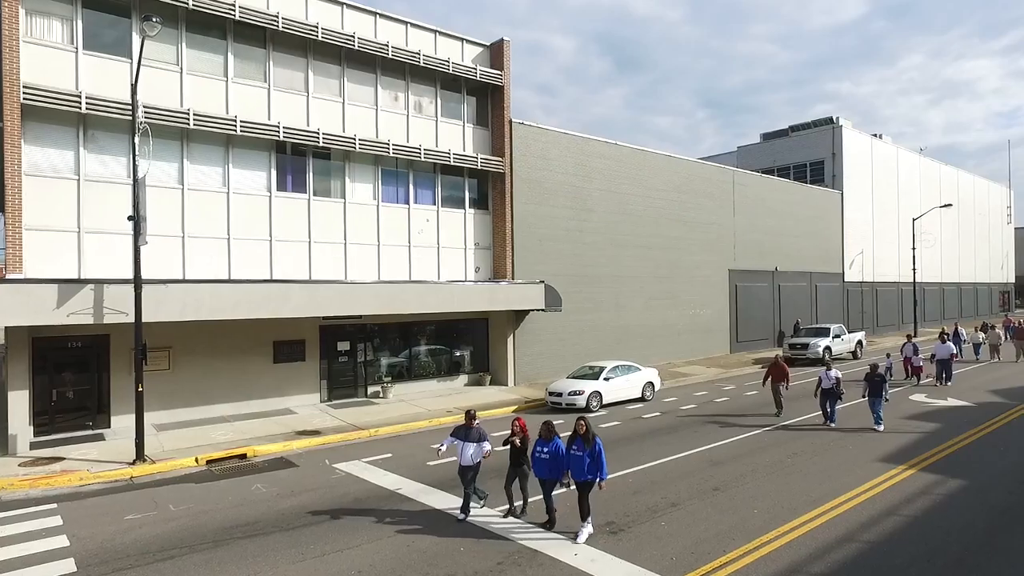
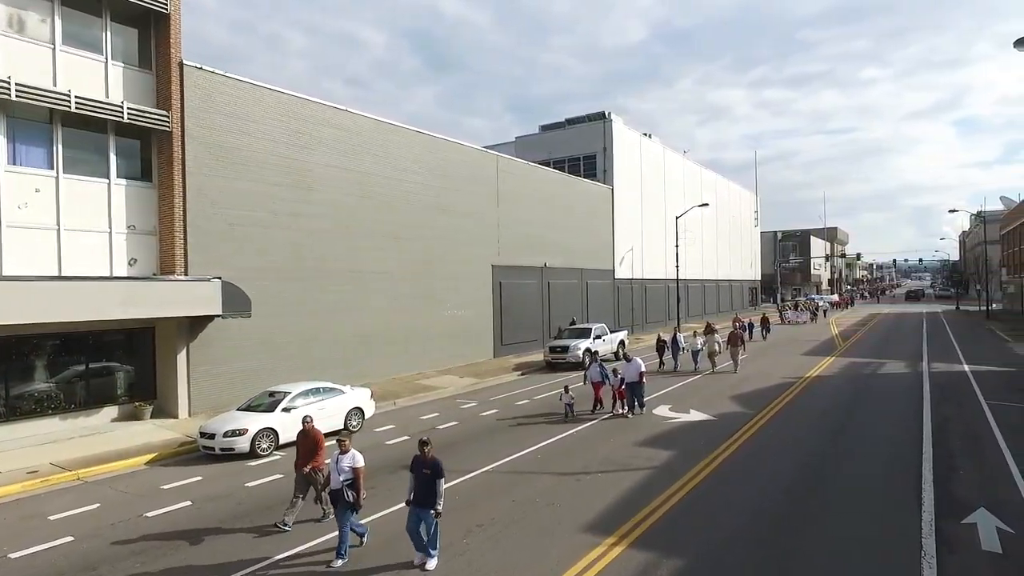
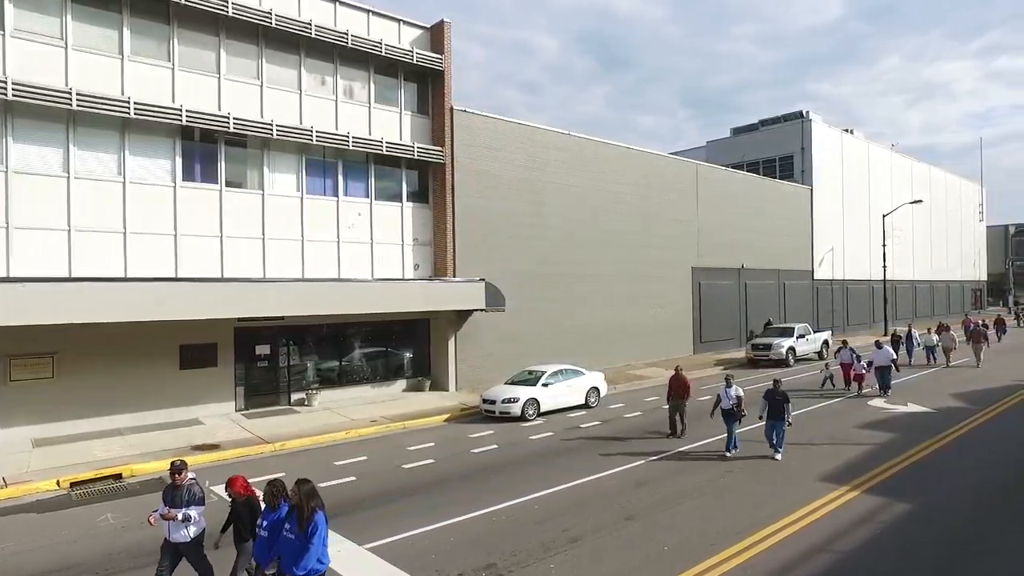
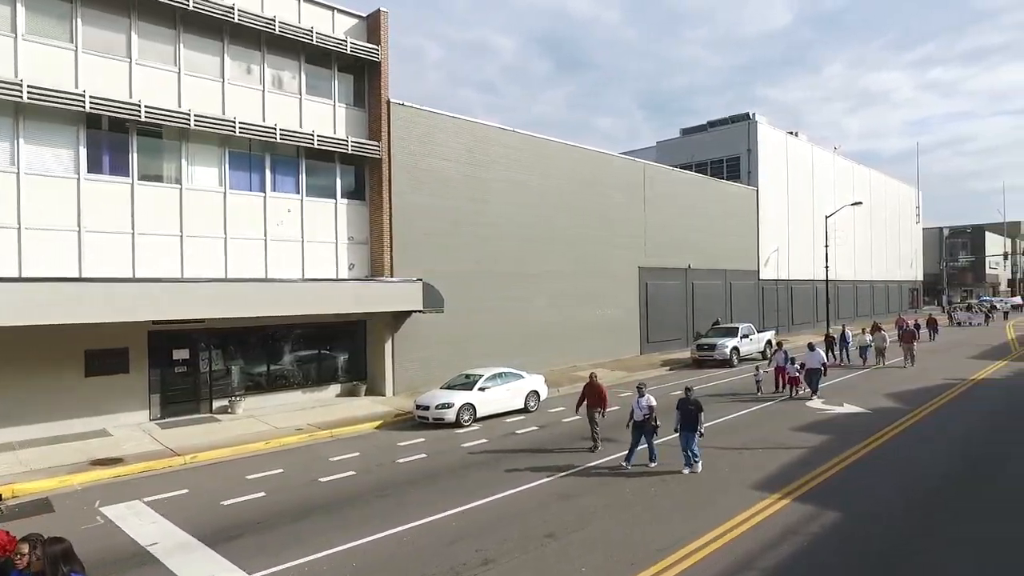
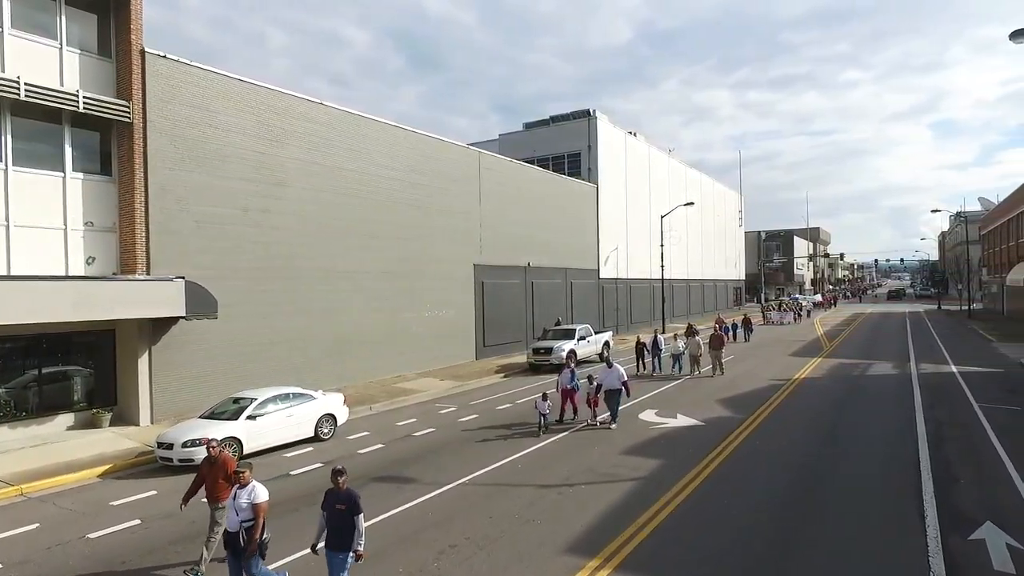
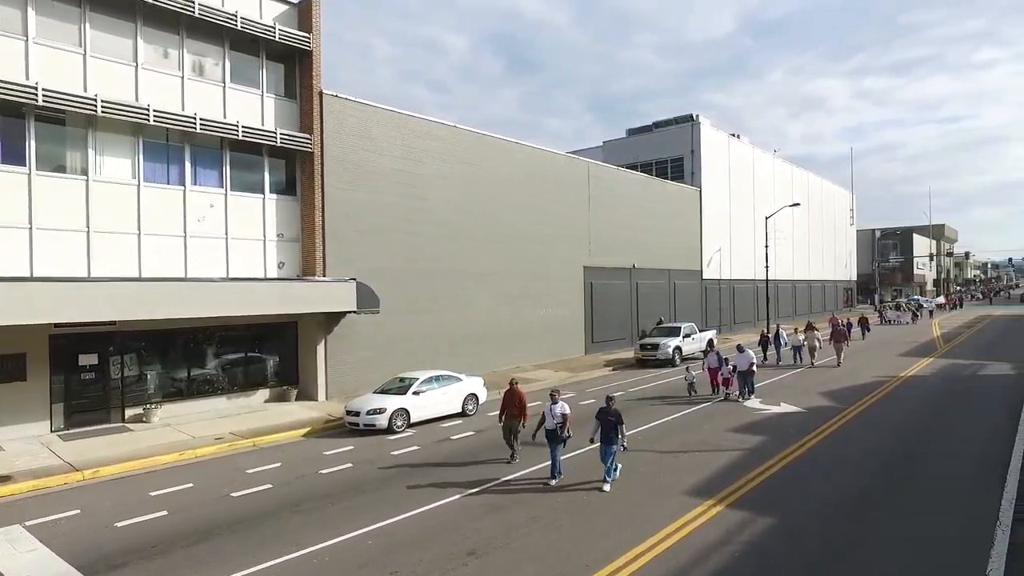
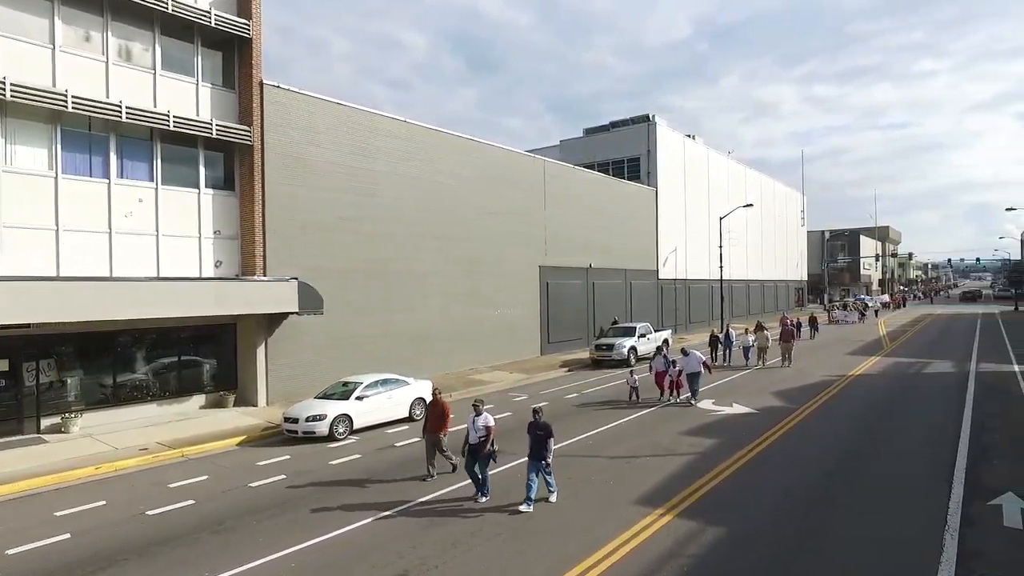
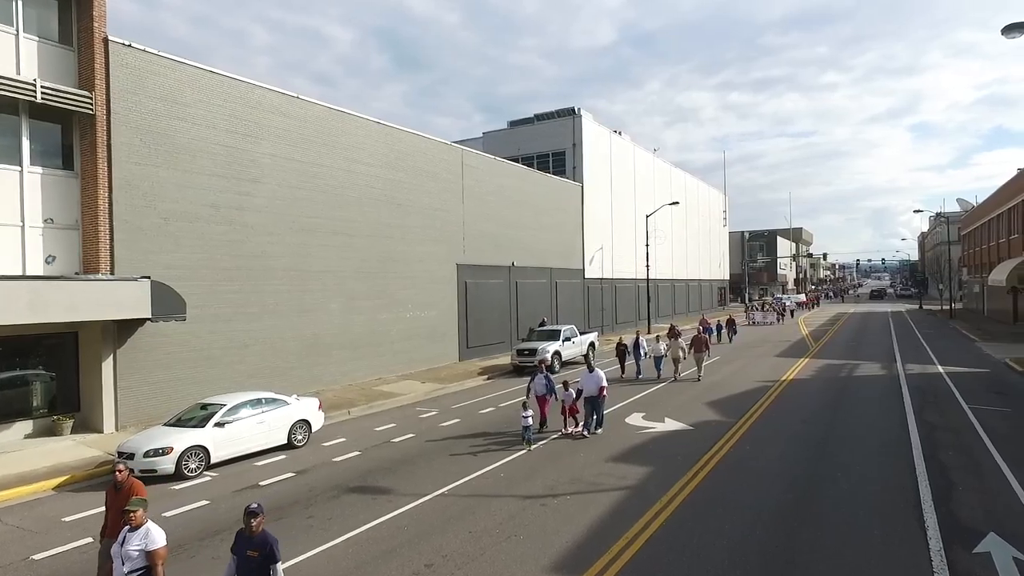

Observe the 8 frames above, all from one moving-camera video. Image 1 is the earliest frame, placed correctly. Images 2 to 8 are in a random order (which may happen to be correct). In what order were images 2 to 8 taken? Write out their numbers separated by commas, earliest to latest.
3, 4, 6, 7, 2, 5, 8
